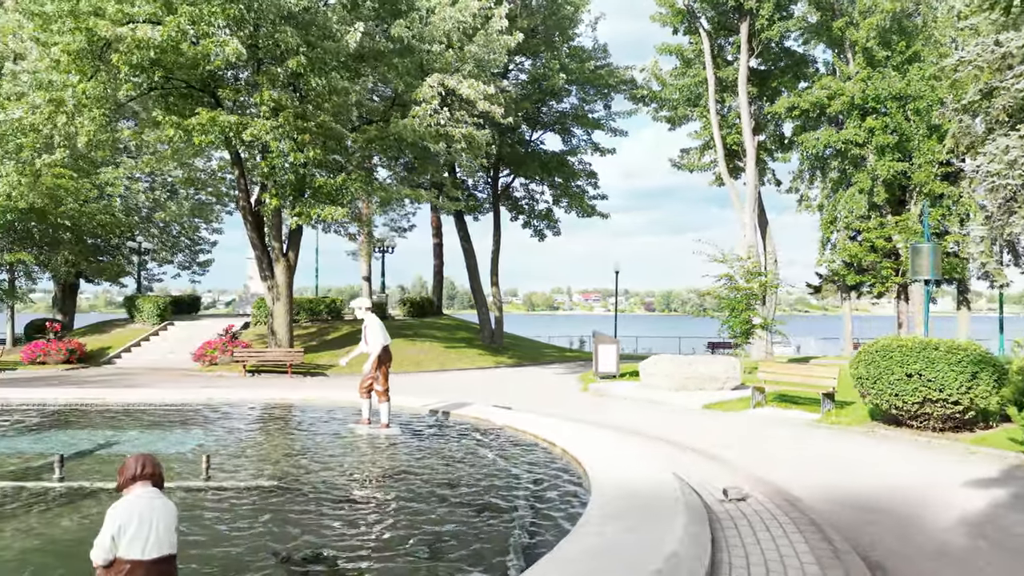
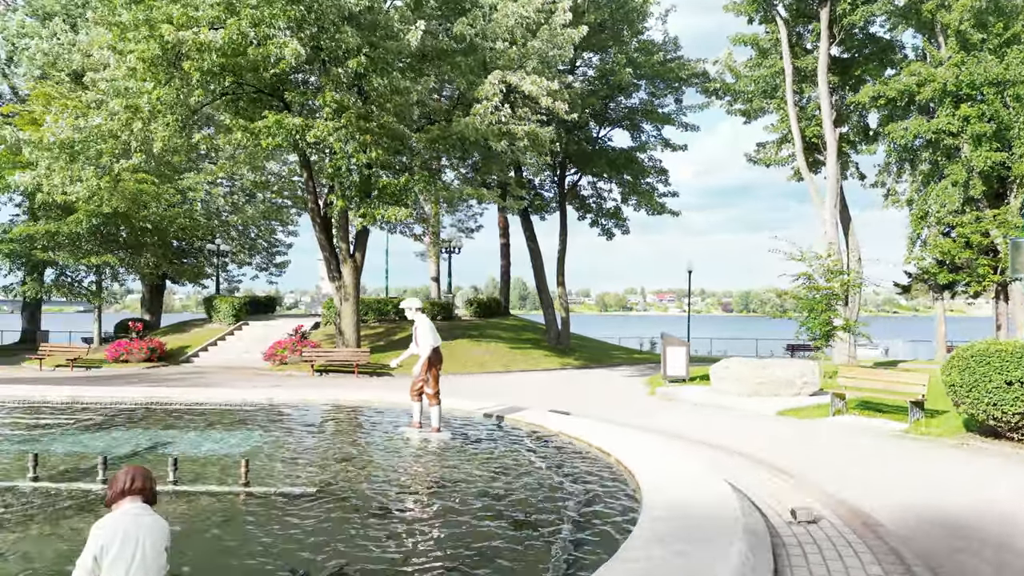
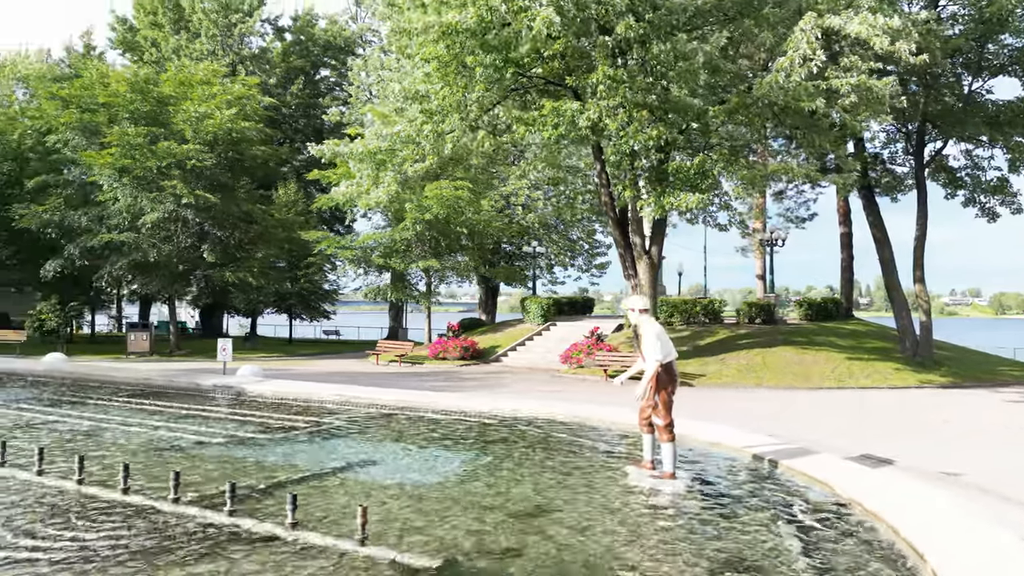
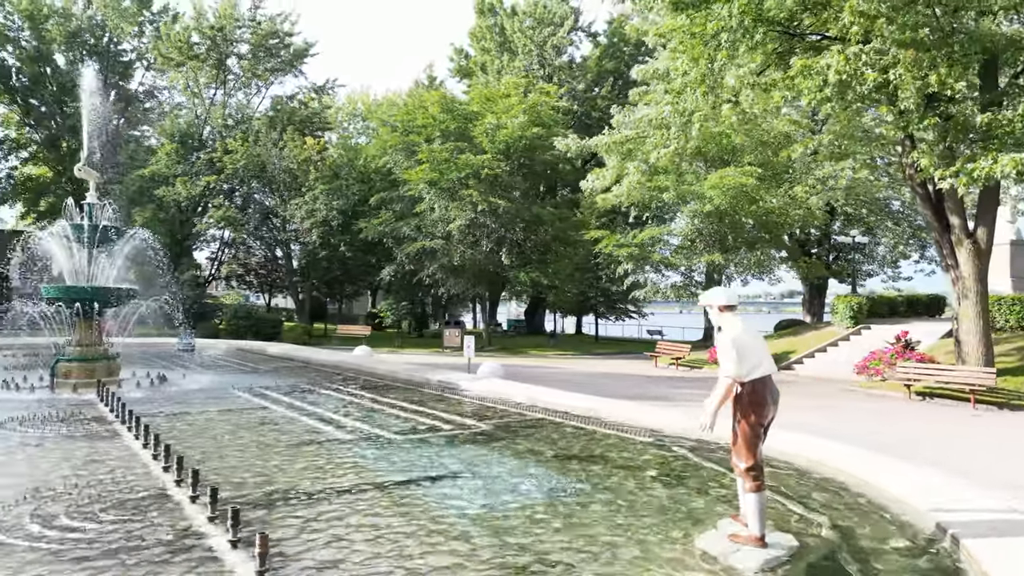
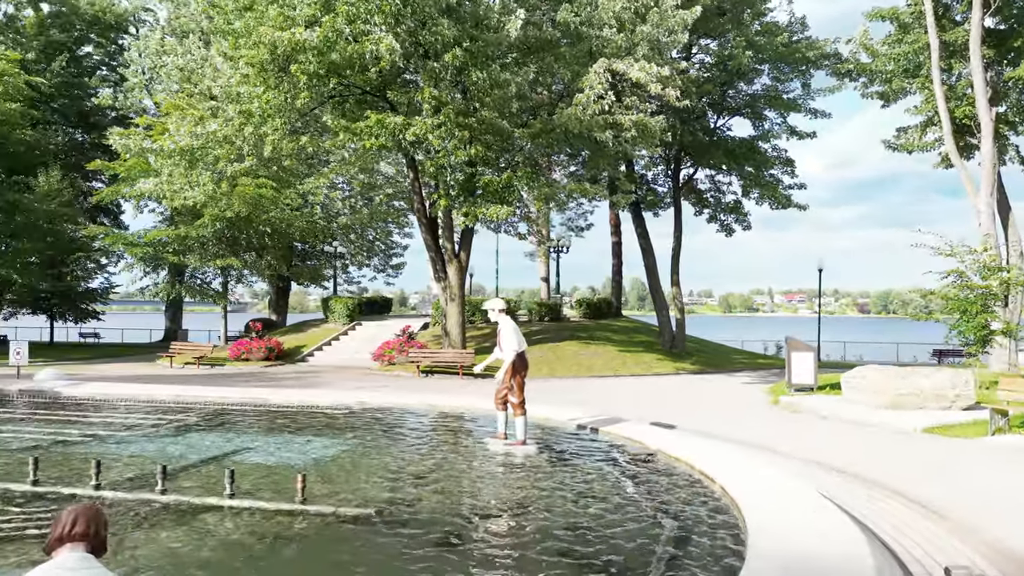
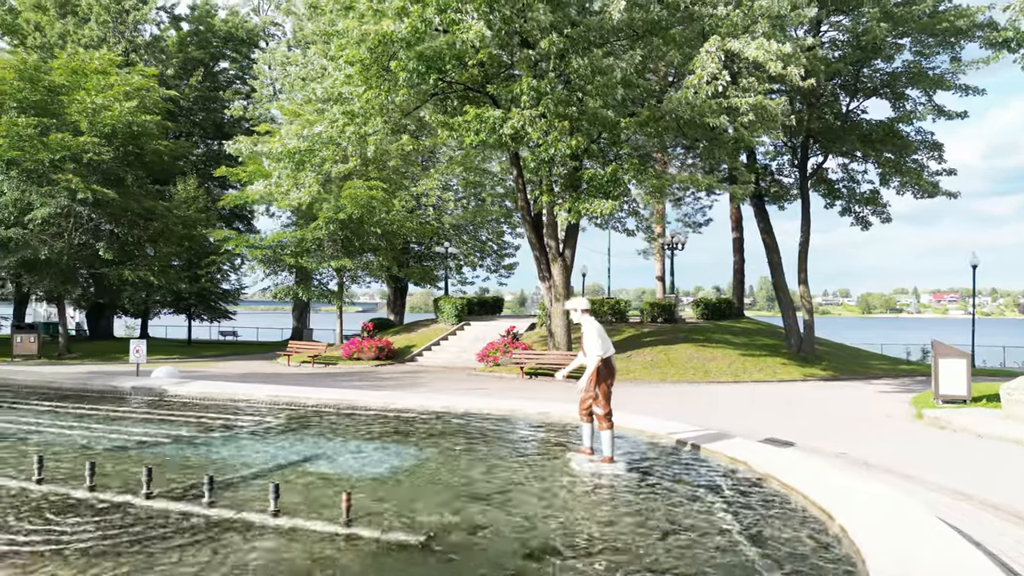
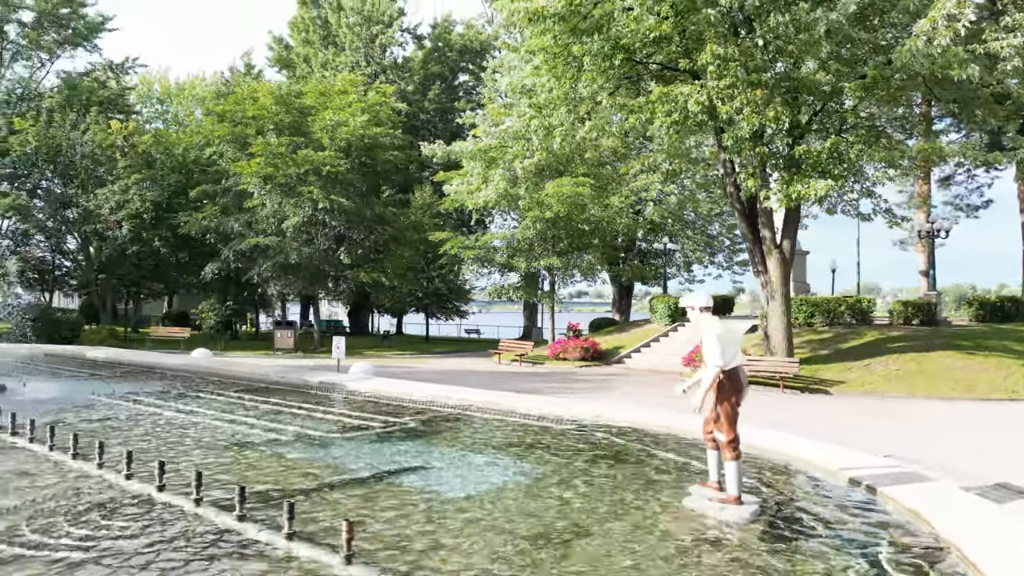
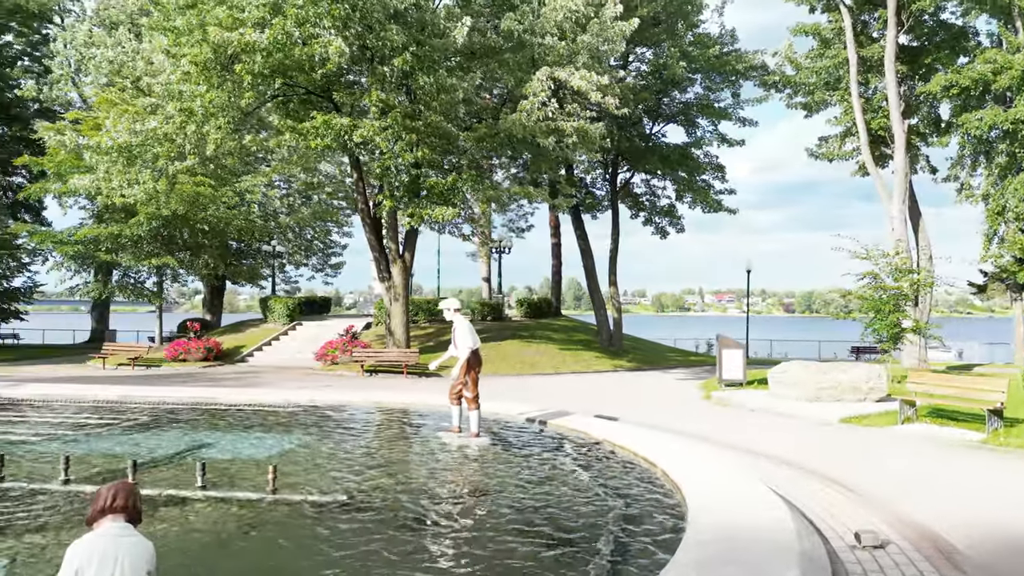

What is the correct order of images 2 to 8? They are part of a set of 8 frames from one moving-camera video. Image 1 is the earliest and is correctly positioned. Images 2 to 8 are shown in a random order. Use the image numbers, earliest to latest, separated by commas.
2, 8, 5, 6, 3, 7, 4
